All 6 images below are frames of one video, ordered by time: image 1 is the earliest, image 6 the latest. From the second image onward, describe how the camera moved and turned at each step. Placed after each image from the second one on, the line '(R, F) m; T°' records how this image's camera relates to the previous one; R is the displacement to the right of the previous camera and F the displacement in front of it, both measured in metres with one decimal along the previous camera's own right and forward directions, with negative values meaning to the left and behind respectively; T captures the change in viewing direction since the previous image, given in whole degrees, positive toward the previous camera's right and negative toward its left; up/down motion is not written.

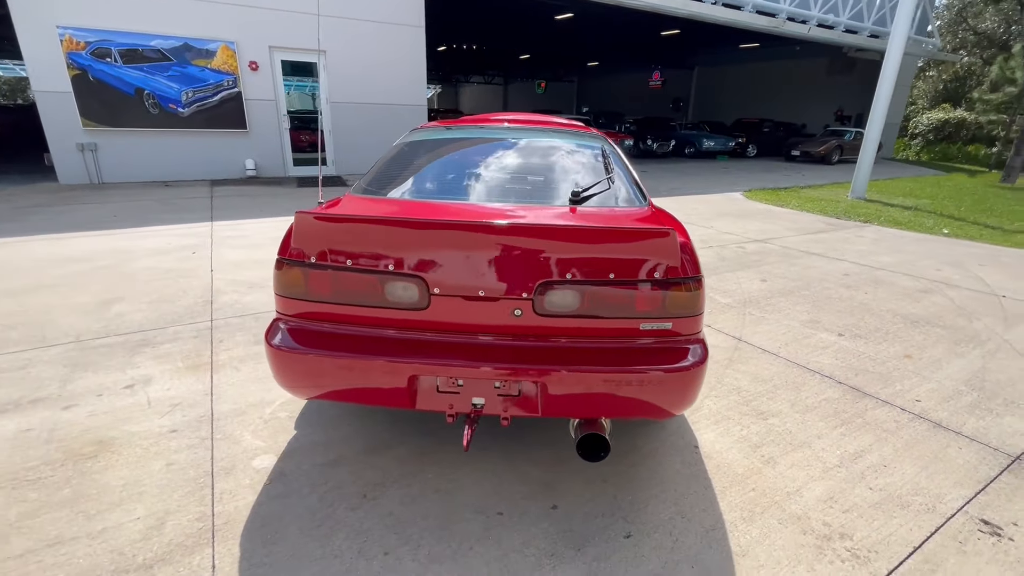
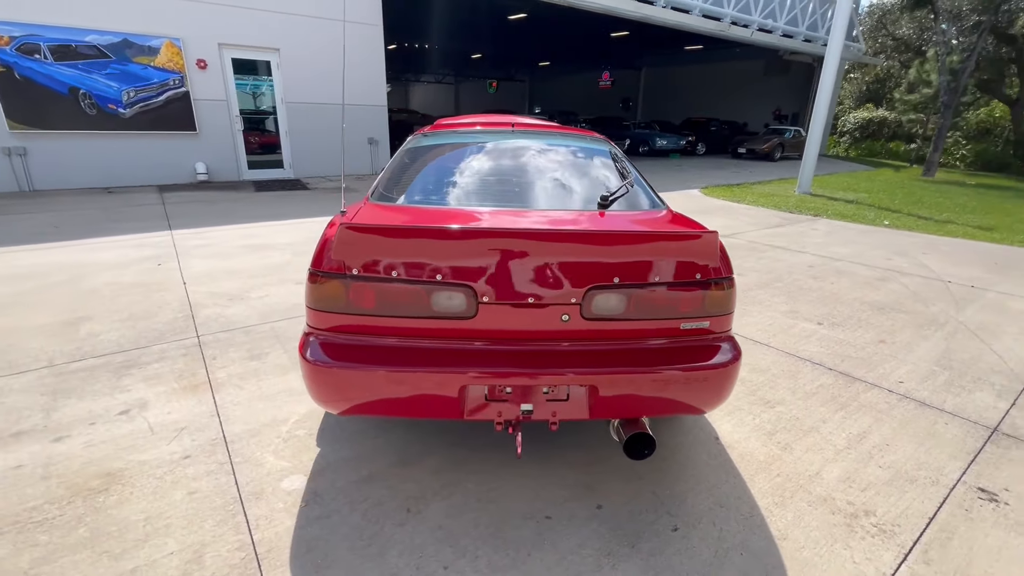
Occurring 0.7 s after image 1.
(-0.3, 0.0) m; +5°
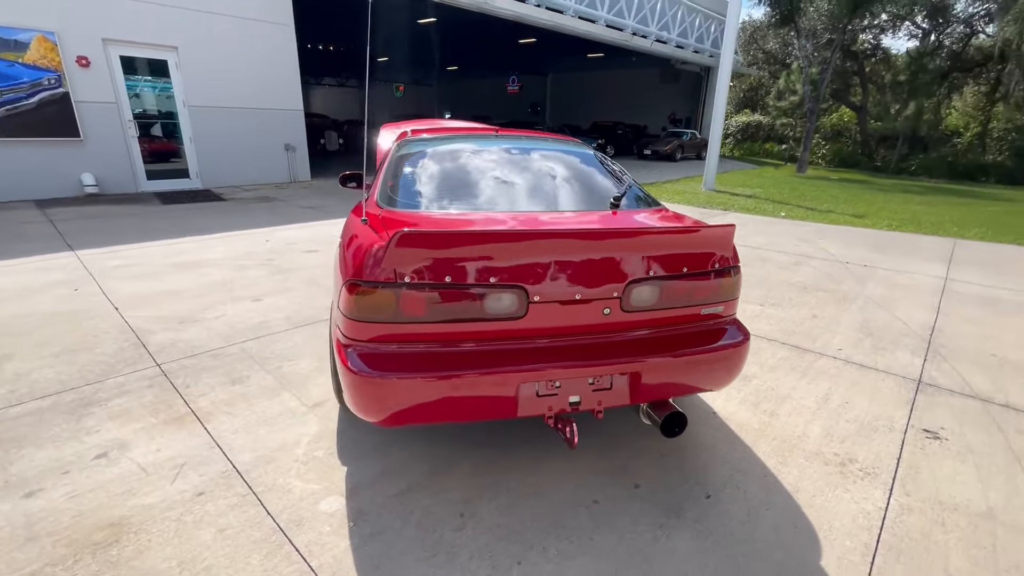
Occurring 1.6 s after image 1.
(-0.5, 0.0) m; +10°
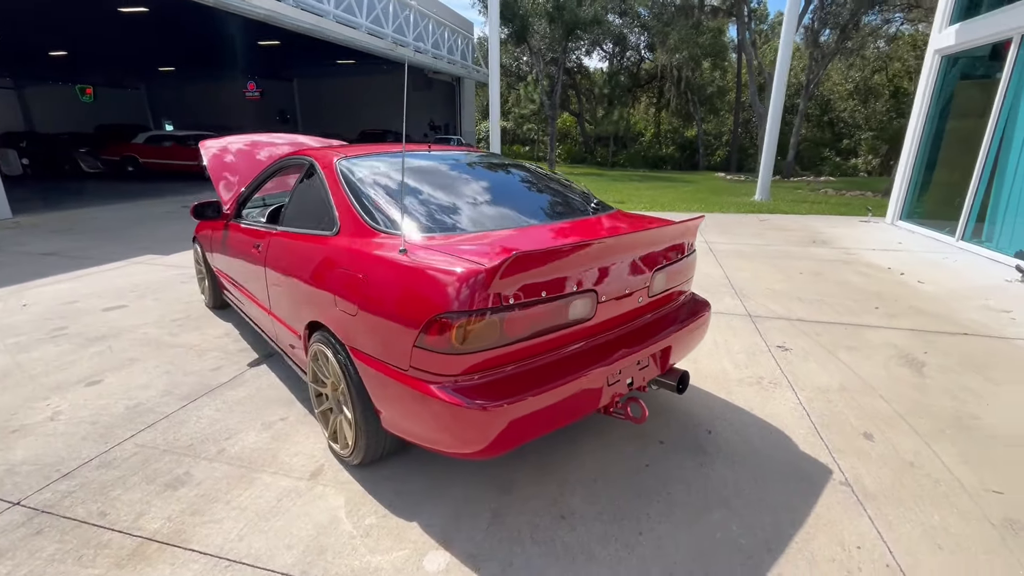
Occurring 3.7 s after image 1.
(-1.1, +0.2) m; +26°
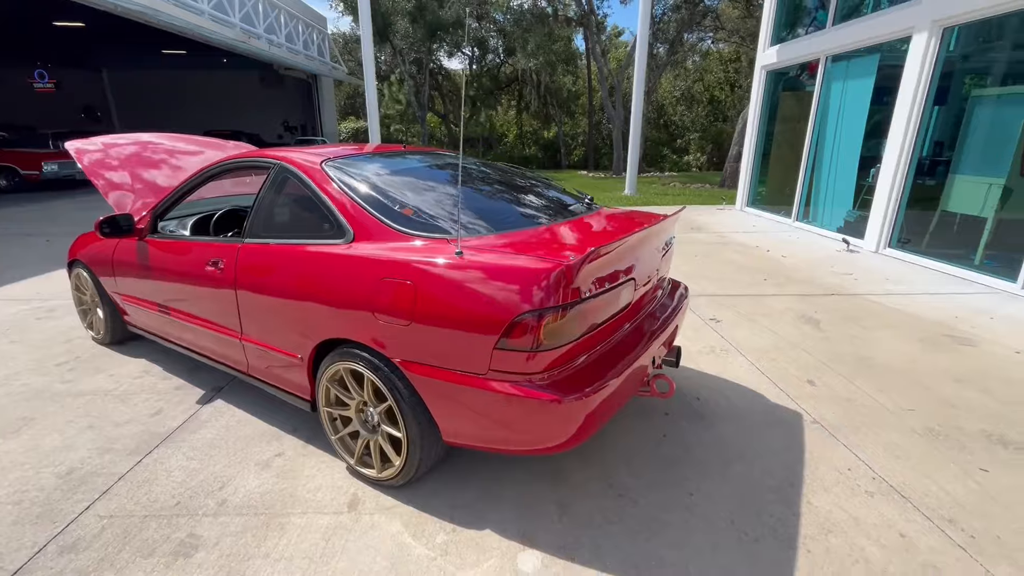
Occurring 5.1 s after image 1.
(-0.7, +0.1) m; +15°
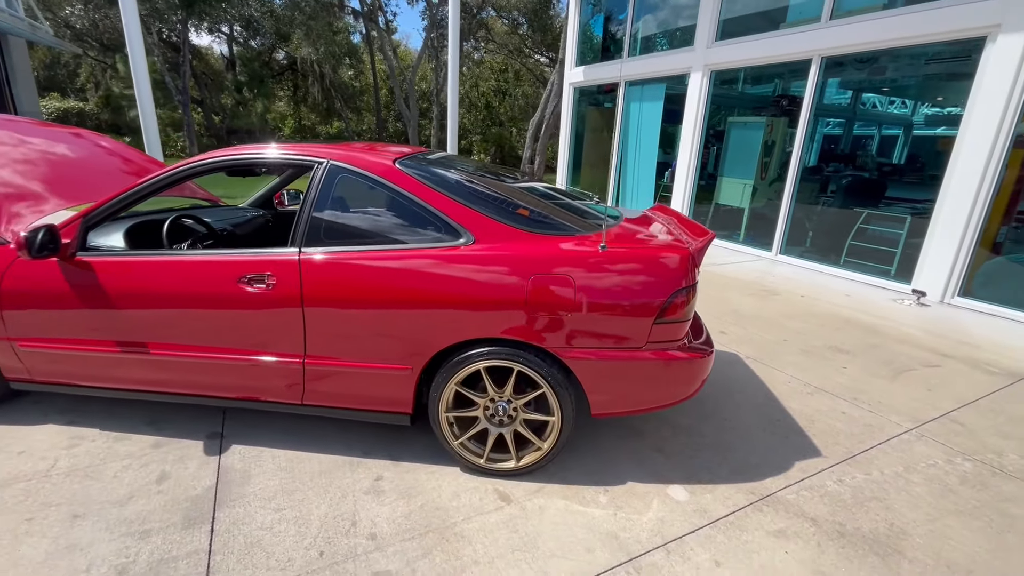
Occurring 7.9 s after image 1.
(-1.5, +0.1) m; +25°
